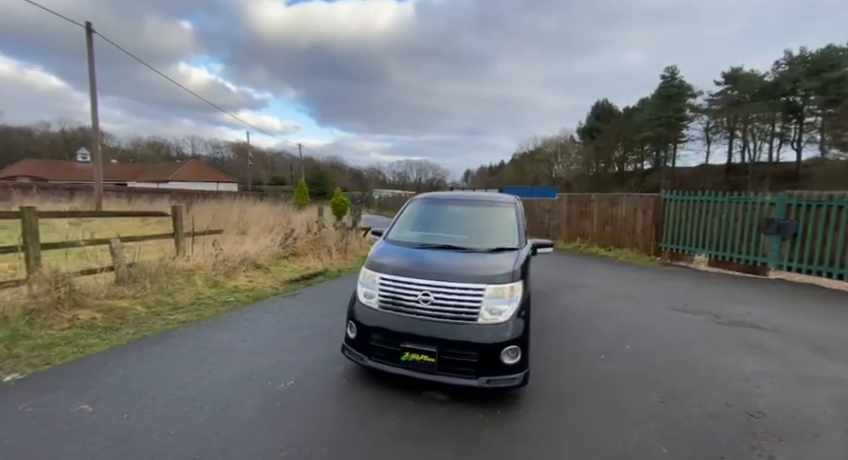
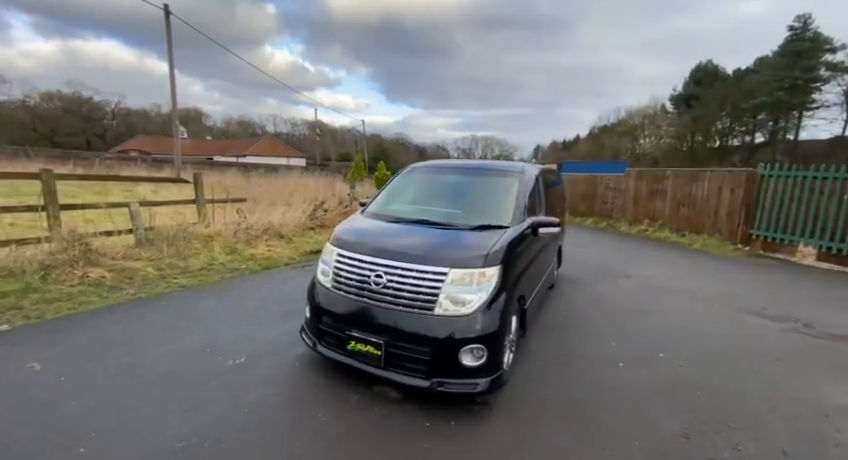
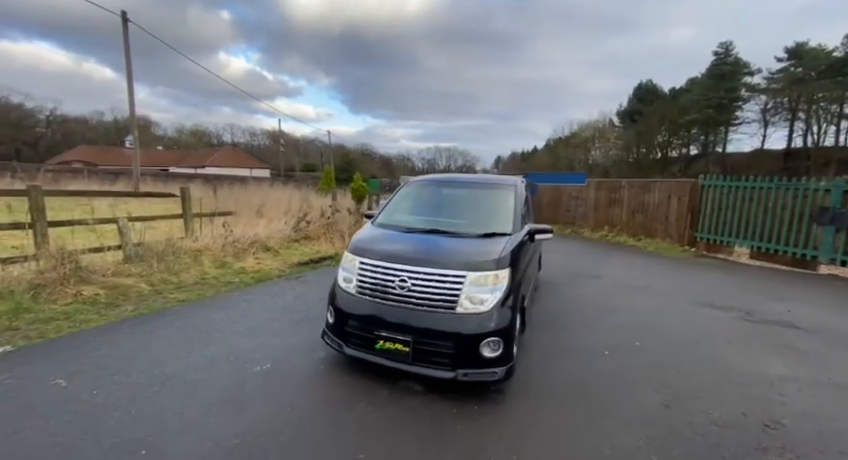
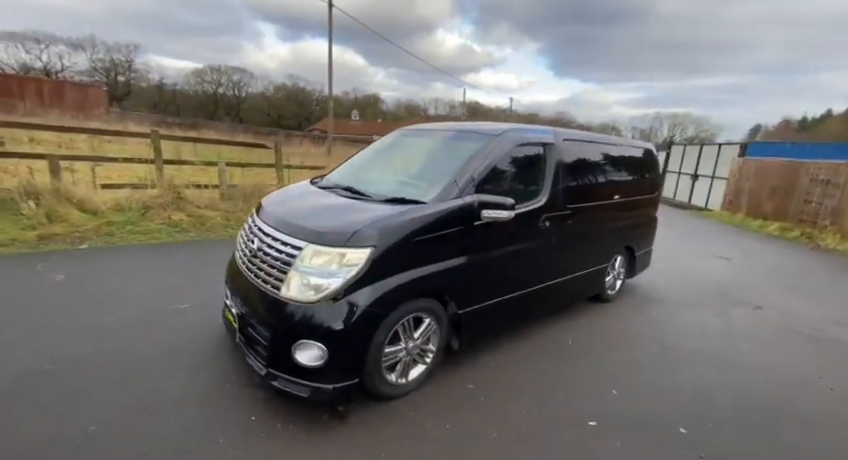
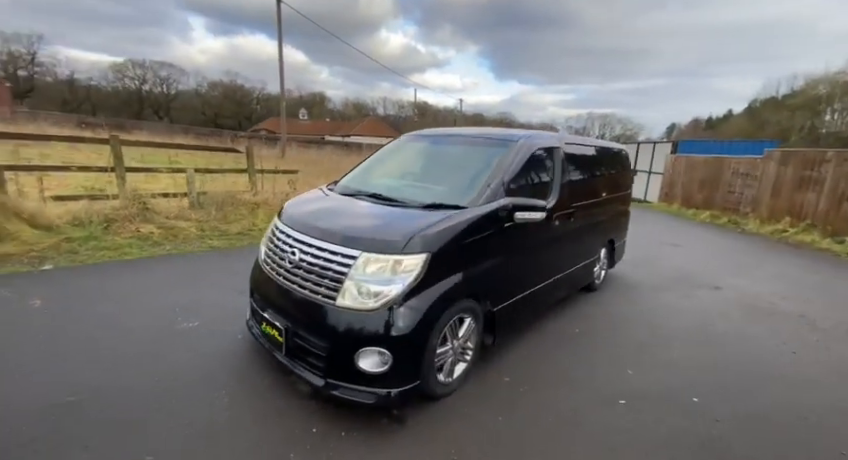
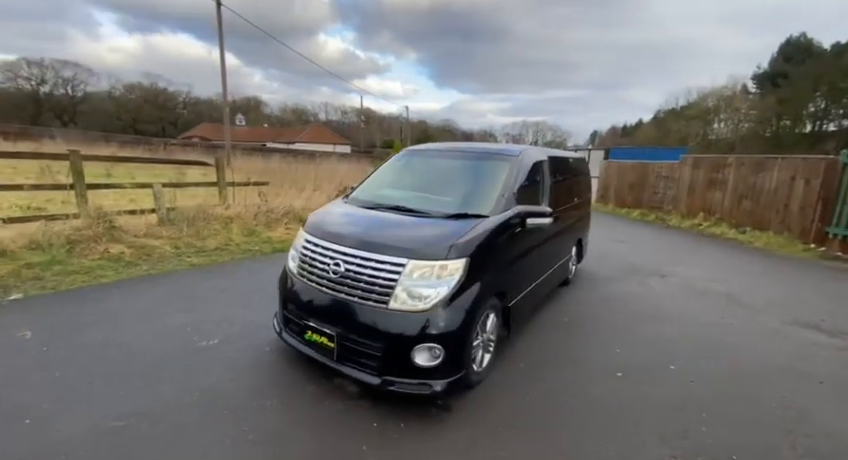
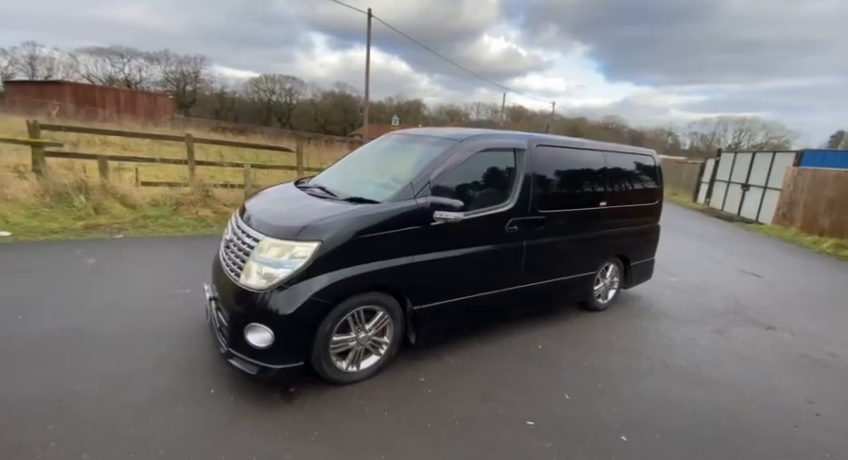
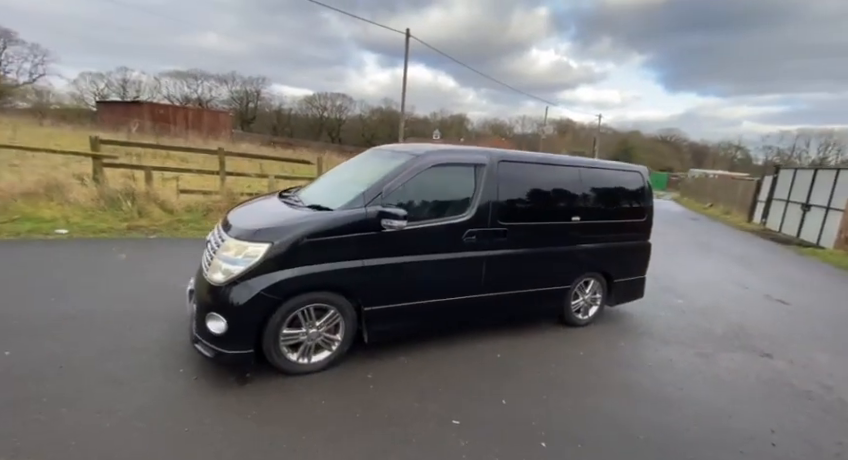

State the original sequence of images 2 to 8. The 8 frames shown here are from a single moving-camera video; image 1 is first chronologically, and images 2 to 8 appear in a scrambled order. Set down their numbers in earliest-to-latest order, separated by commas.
3, 2, 6, 5, 4, 7, 8
